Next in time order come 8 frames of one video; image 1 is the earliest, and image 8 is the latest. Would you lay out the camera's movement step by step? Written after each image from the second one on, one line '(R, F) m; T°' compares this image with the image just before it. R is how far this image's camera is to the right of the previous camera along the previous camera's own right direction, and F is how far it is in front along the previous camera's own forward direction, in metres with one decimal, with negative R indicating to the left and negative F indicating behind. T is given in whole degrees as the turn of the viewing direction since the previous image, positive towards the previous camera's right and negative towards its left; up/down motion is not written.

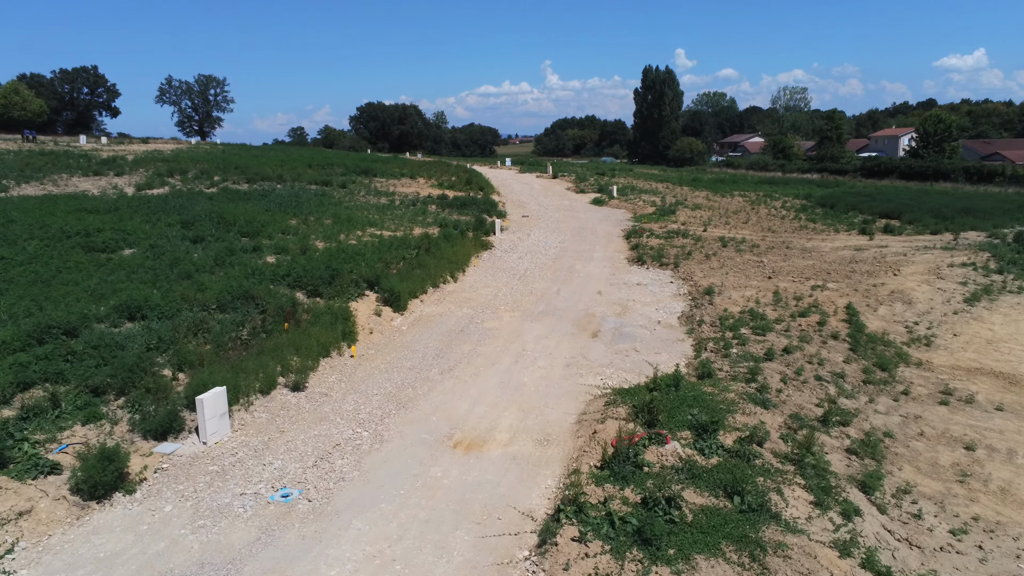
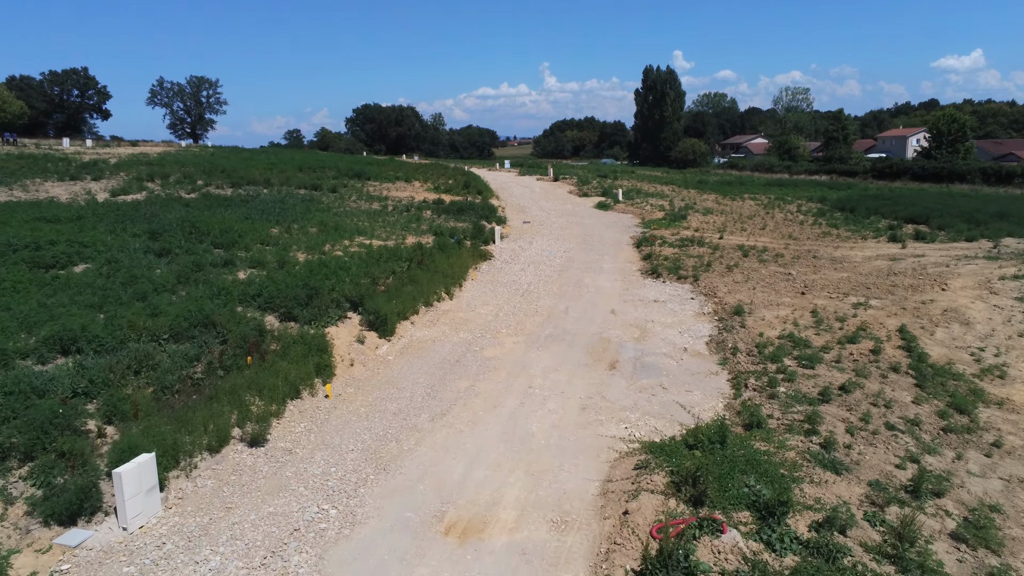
(-0.1, +1.9) m; 0°
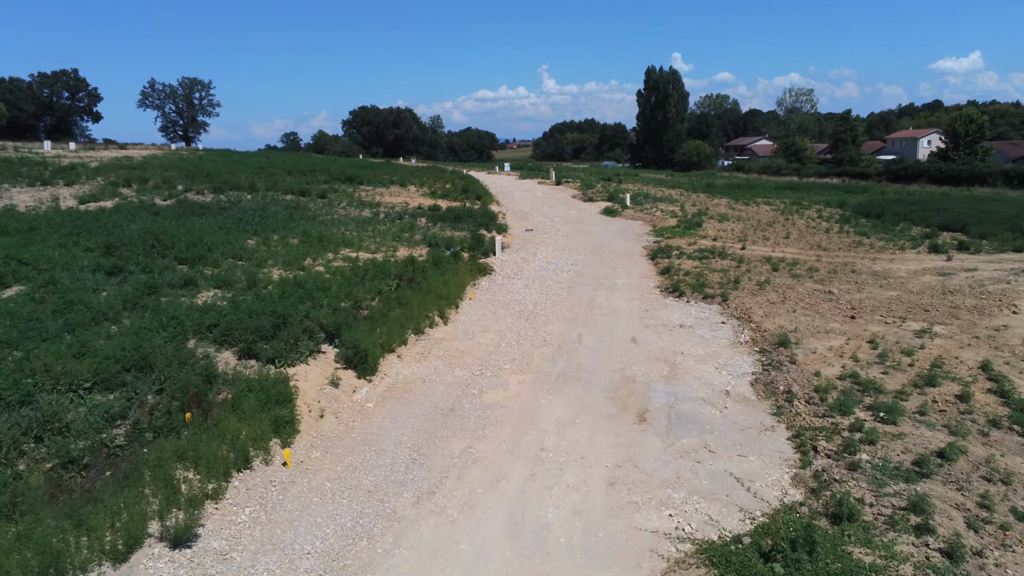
(-0.1, +2.2) m; 0°
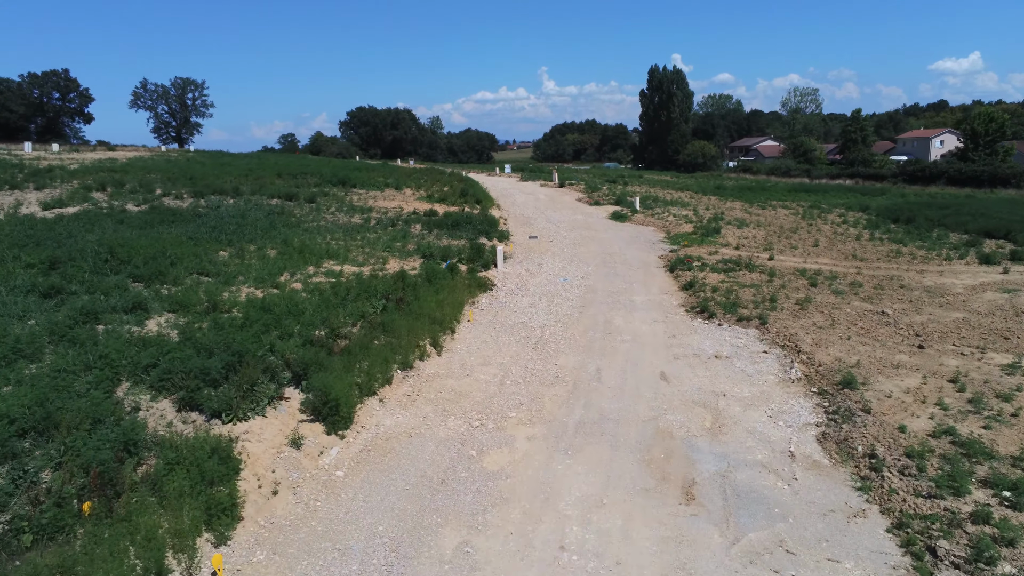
(-0.1, +2.1) m; 0°
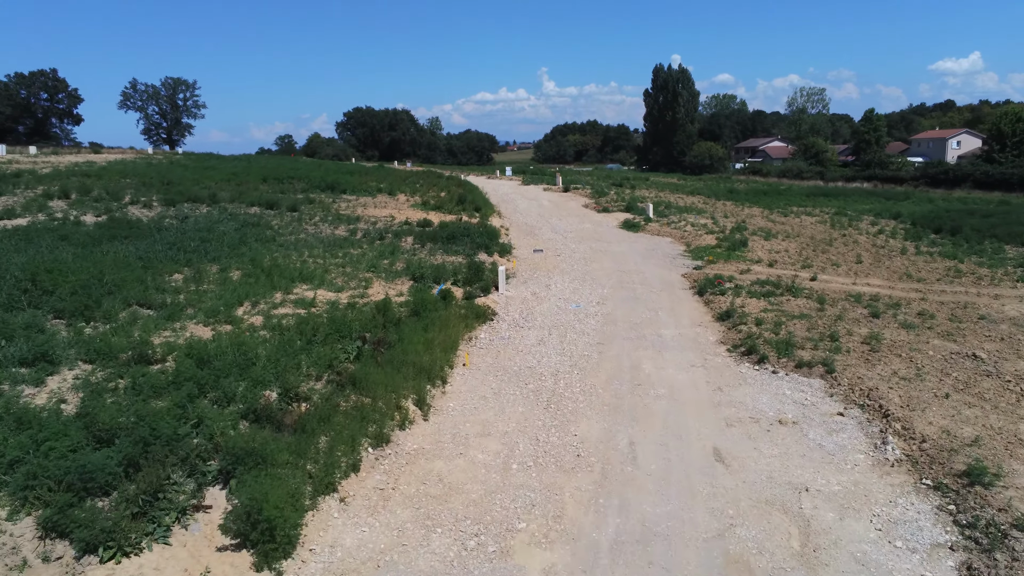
(-0.1, +2.6) m; 0°
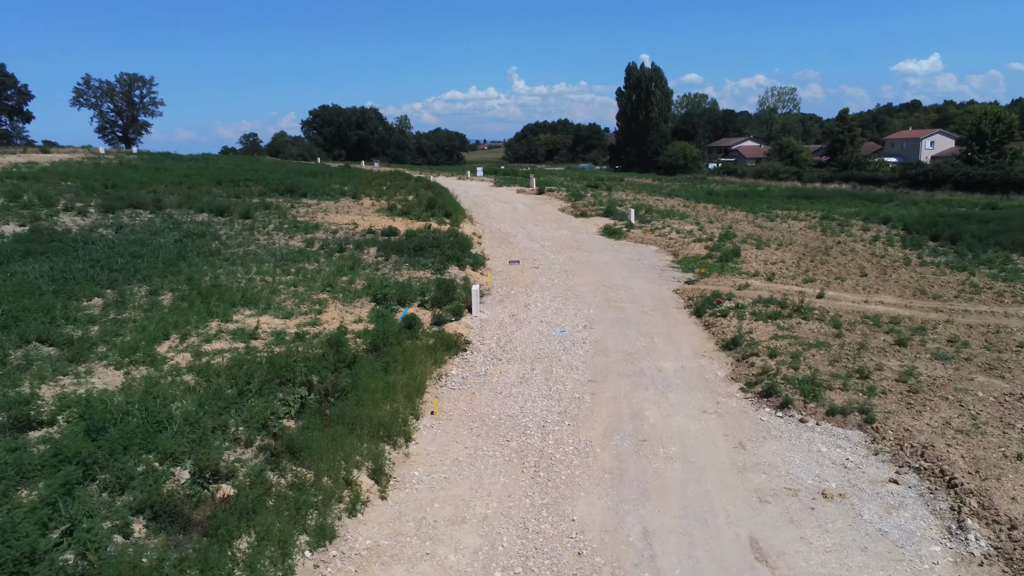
(-0.1, +1.9) m; +2°
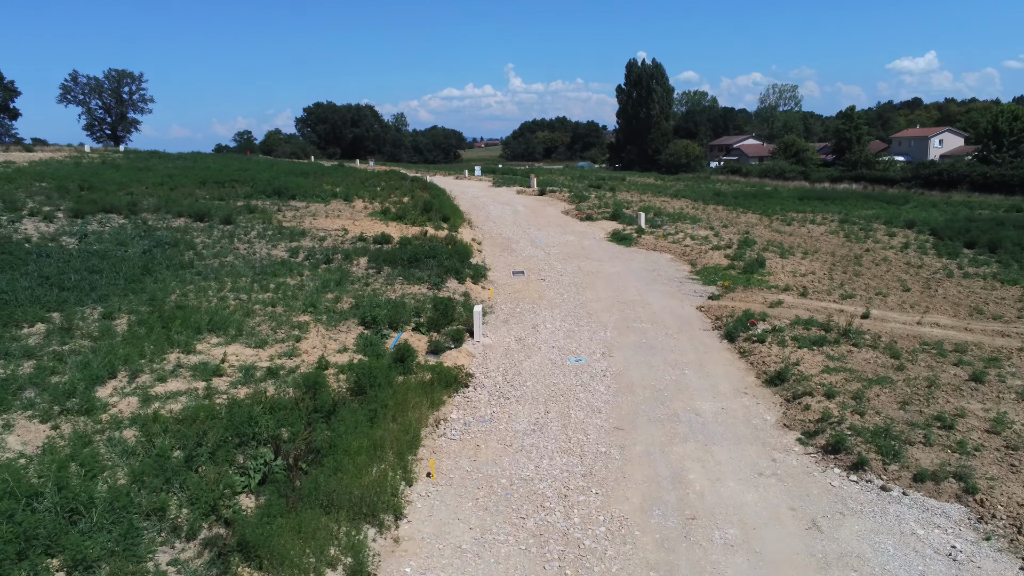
(-0.2, +1.8) m; 0°
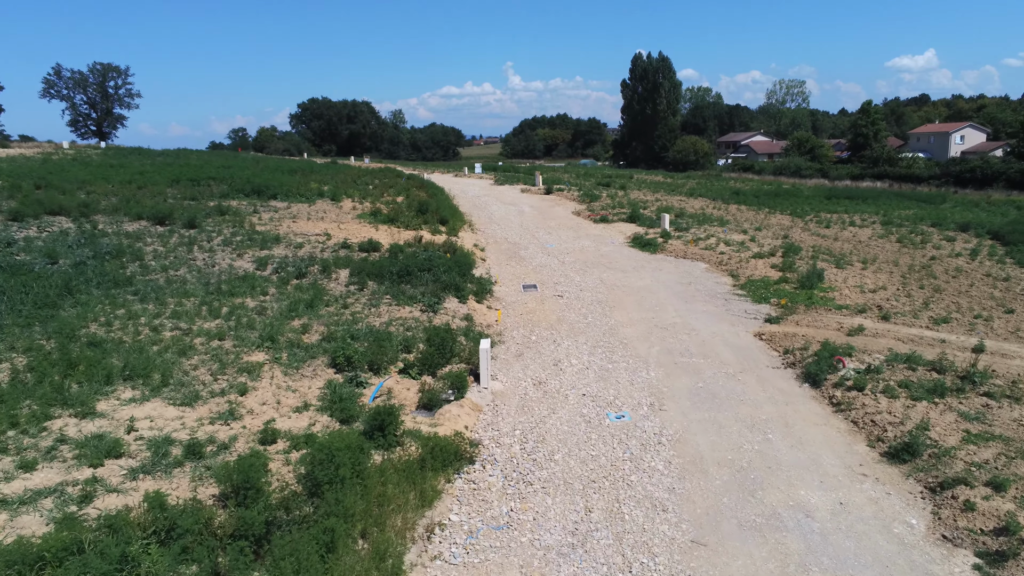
(-0.2, +3.1) m; 0°
